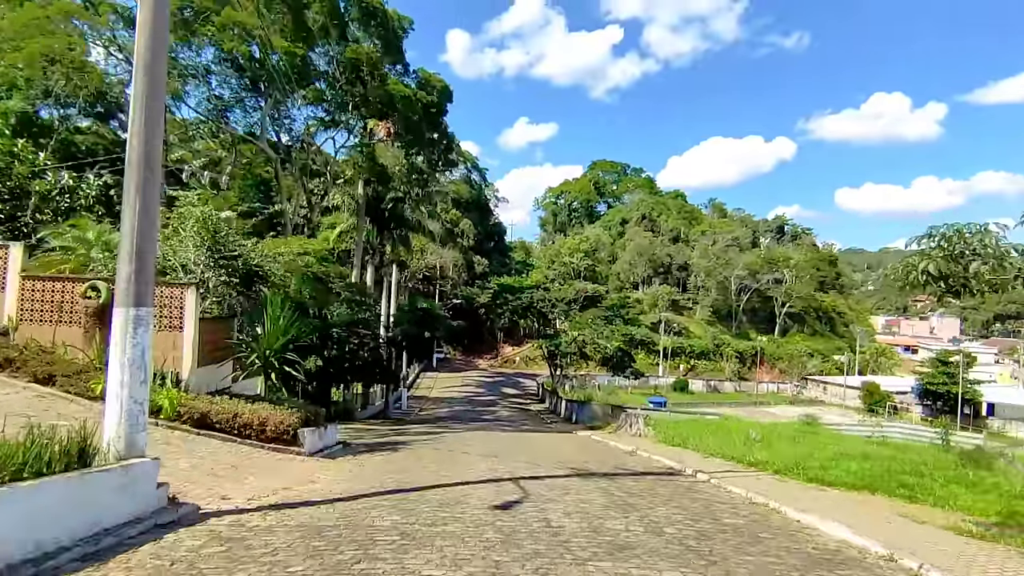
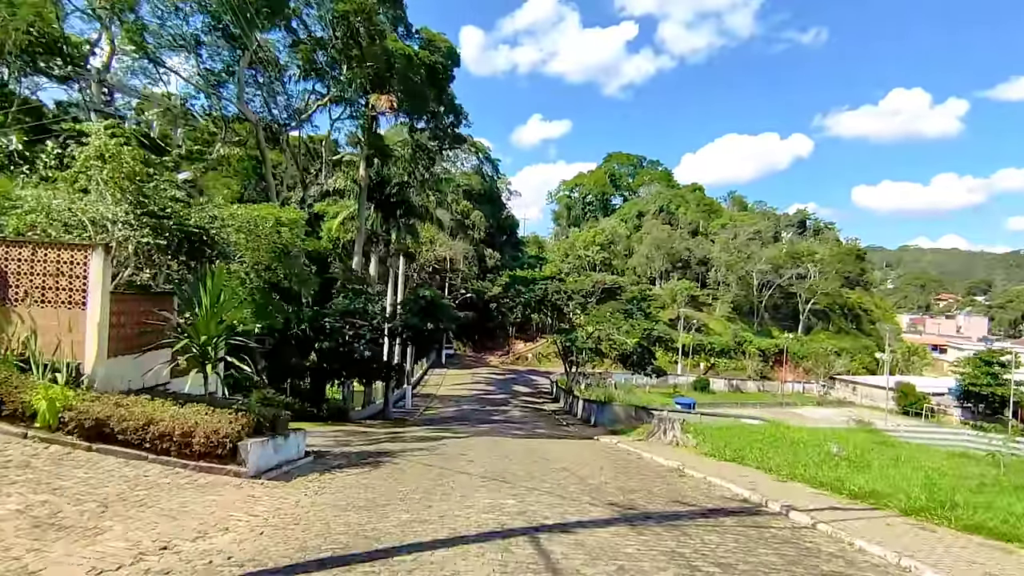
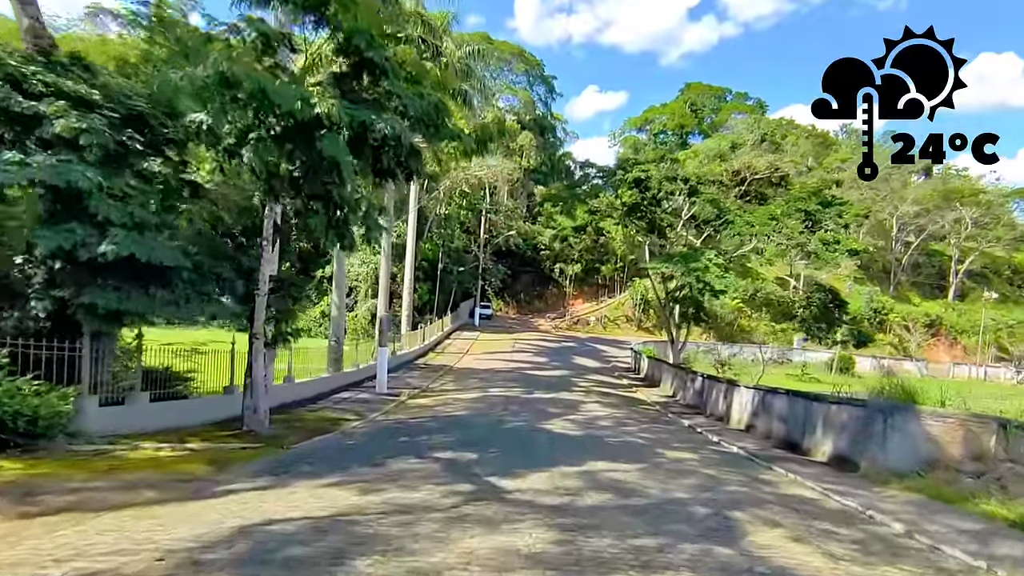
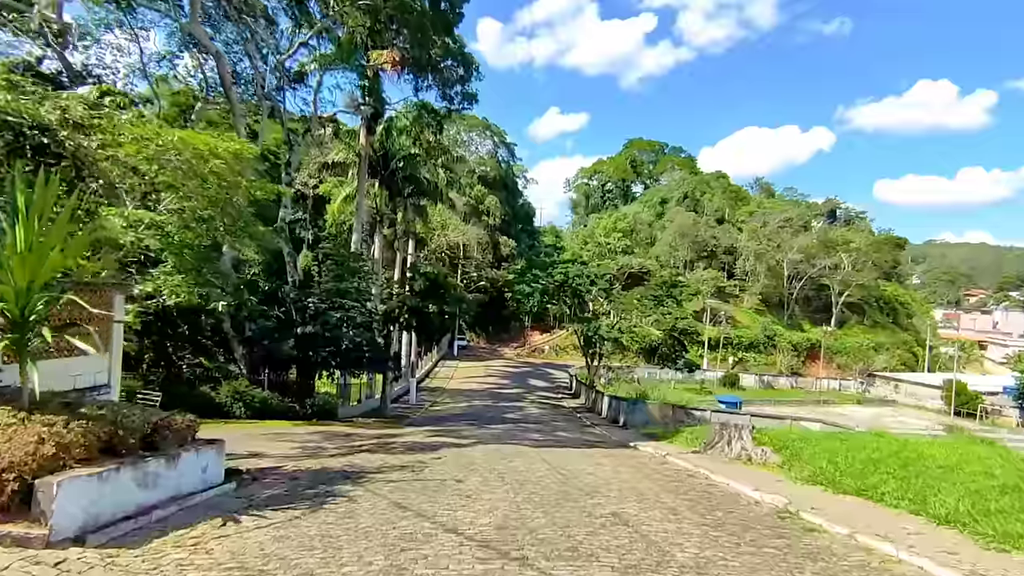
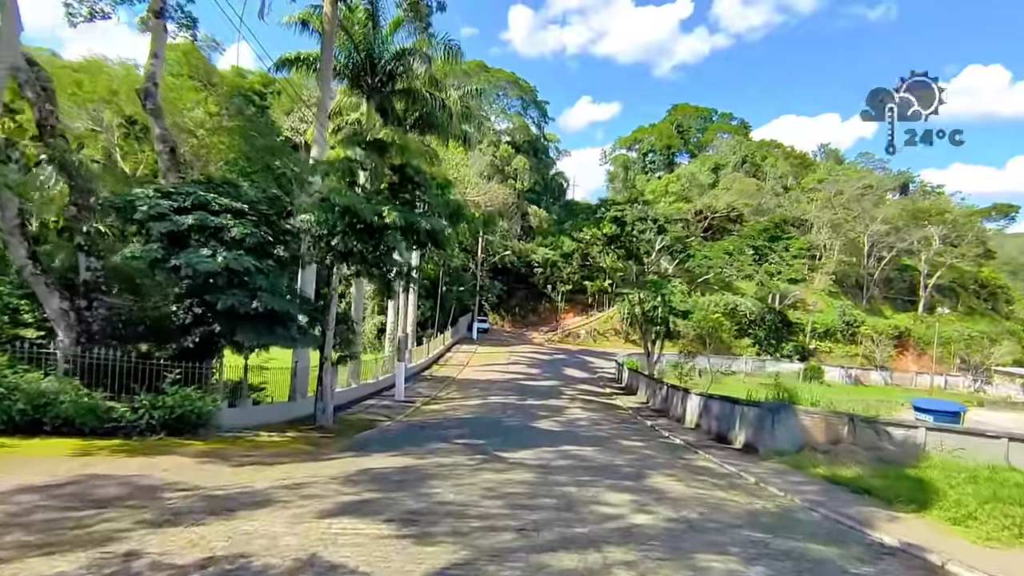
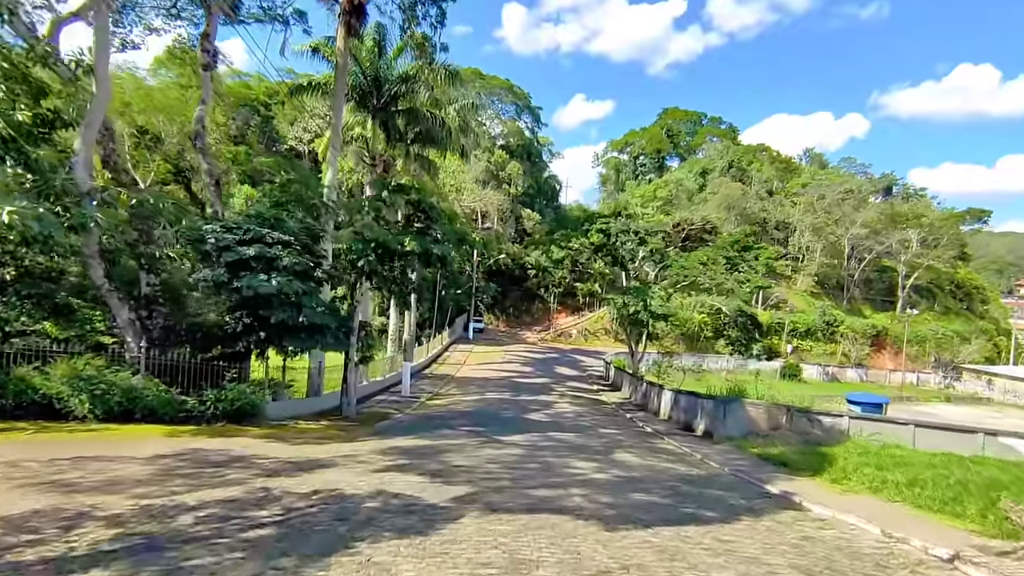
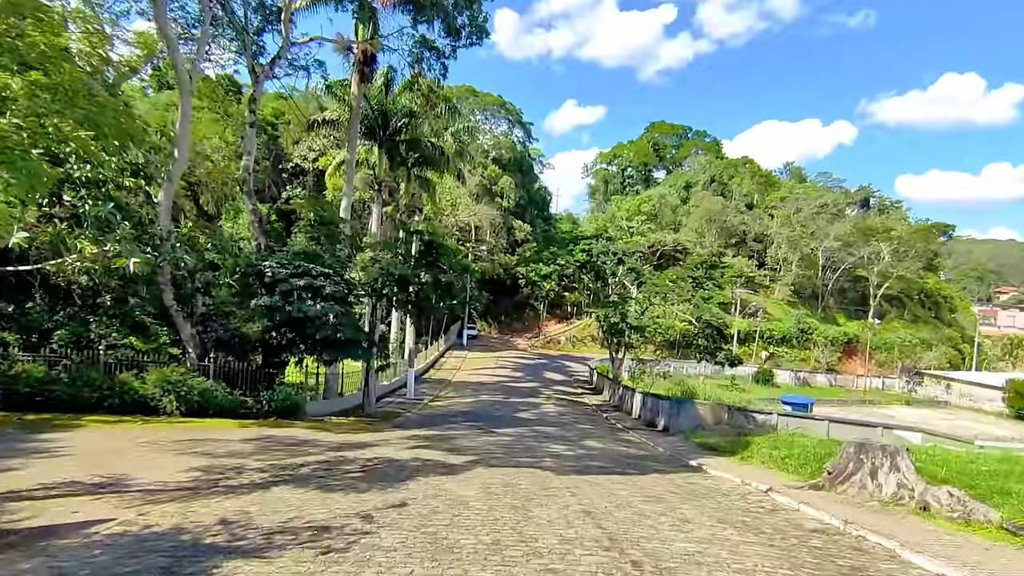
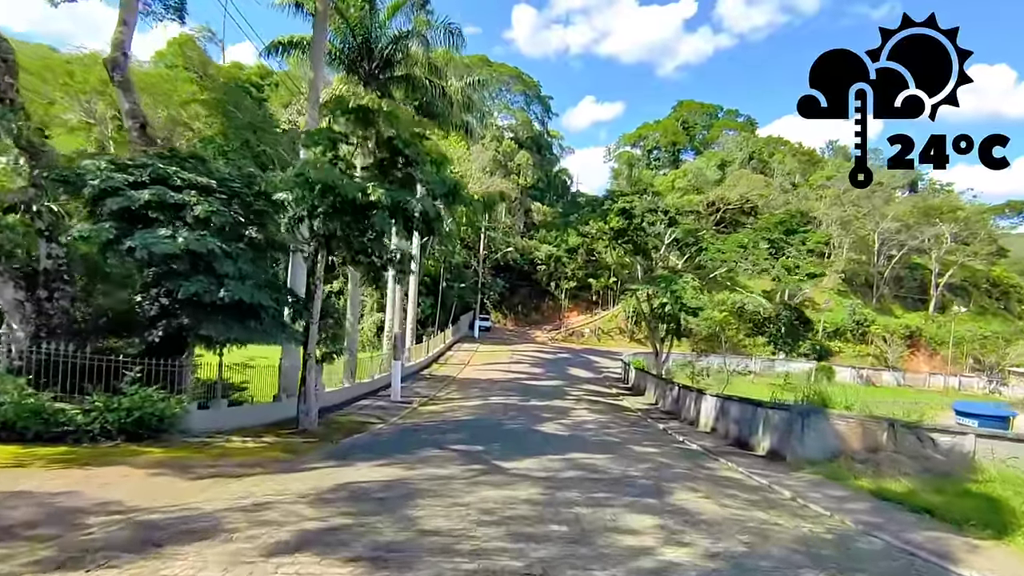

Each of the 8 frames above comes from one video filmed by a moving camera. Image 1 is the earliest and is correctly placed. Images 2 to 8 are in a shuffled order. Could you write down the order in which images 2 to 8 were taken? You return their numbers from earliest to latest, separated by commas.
2, 4, 7, 6, 5, 8, 3
